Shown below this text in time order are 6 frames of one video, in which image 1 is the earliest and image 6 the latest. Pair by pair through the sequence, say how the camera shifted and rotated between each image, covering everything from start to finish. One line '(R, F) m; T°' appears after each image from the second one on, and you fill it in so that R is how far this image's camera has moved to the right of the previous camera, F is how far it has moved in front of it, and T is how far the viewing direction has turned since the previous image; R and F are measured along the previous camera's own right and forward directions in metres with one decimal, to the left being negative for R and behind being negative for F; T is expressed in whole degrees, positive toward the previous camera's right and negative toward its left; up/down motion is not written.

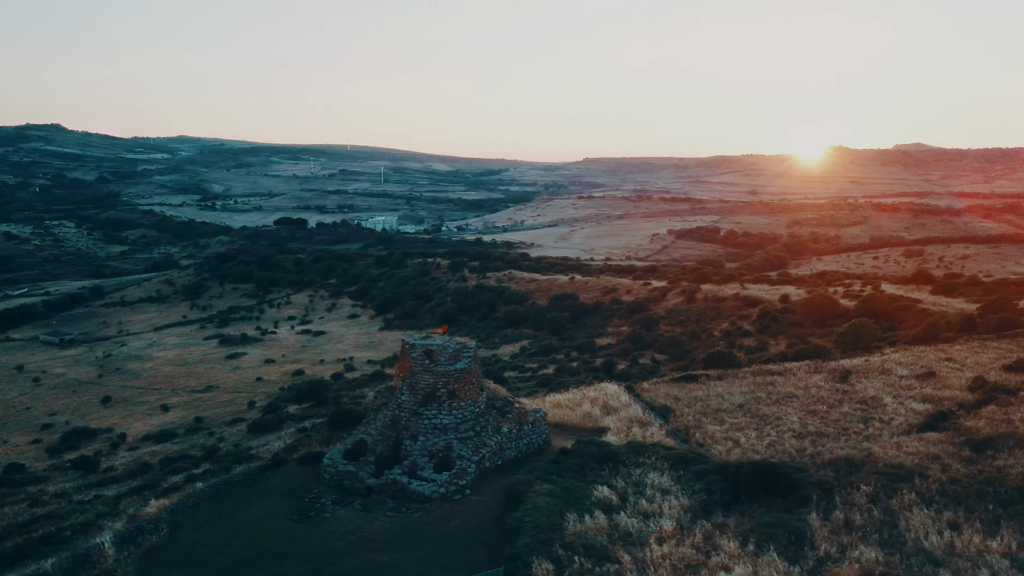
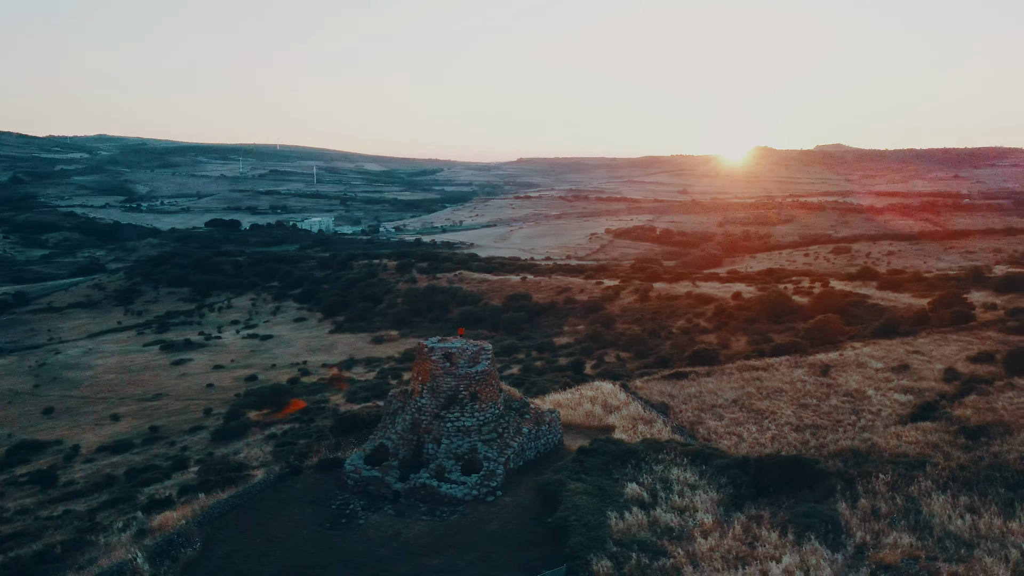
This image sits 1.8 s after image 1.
(-1.6, -0.1) m; +5°
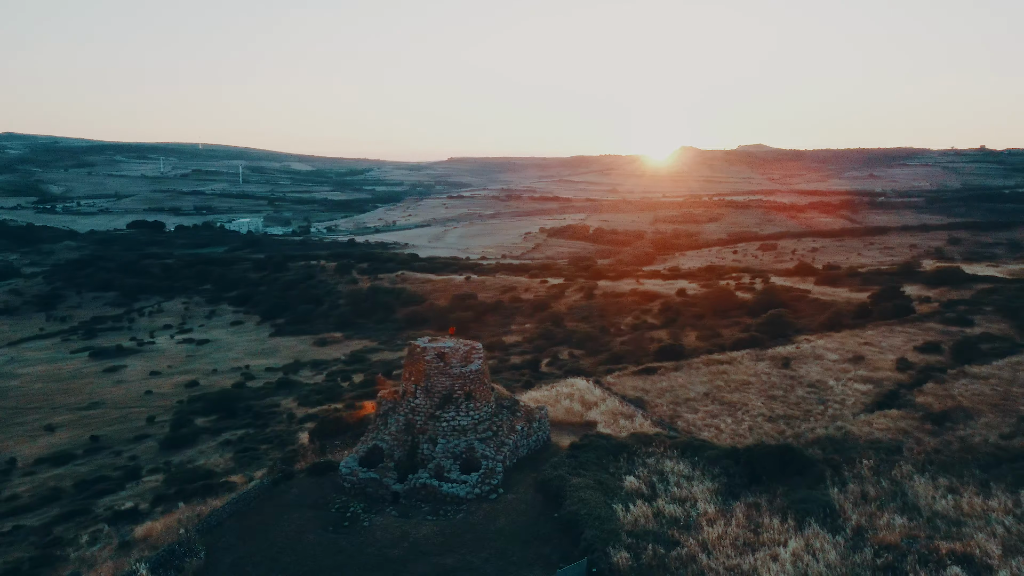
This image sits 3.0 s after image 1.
(-1.1, -0.1) m; +5°
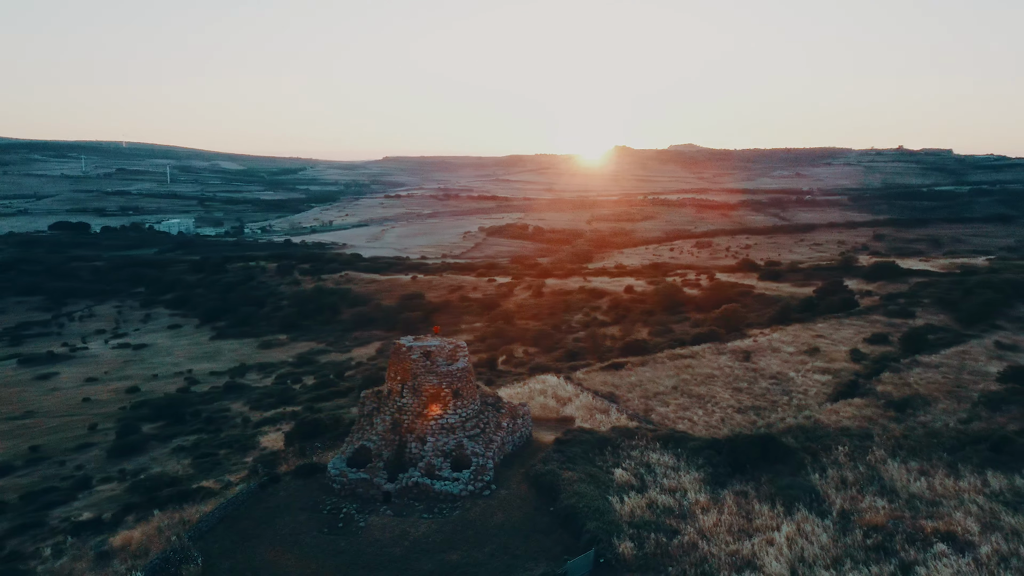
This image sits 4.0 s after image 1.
(-0.9, -0.1) m; +5°
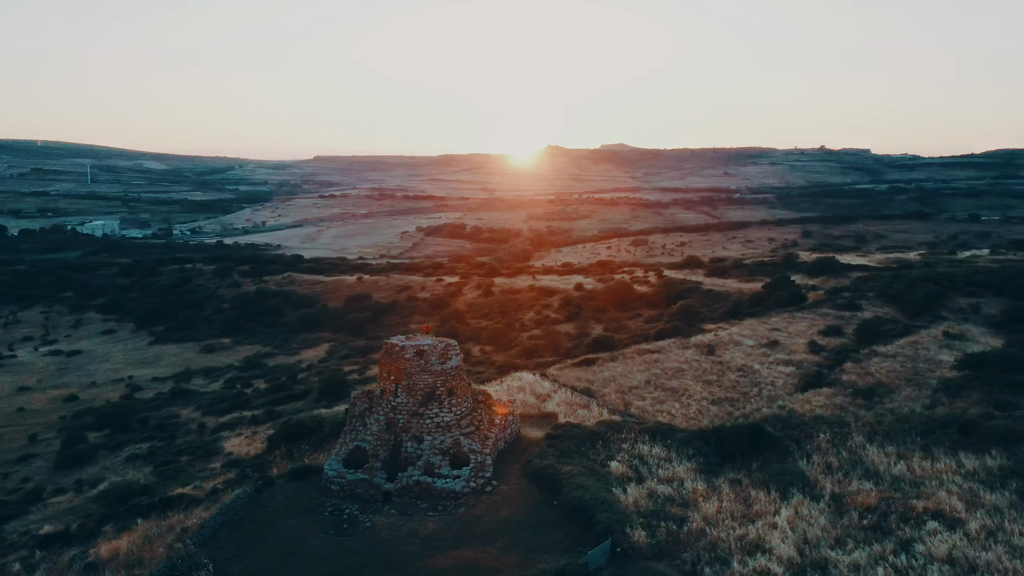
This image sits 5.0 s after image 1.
(-1.1, -0.1) m; +5°
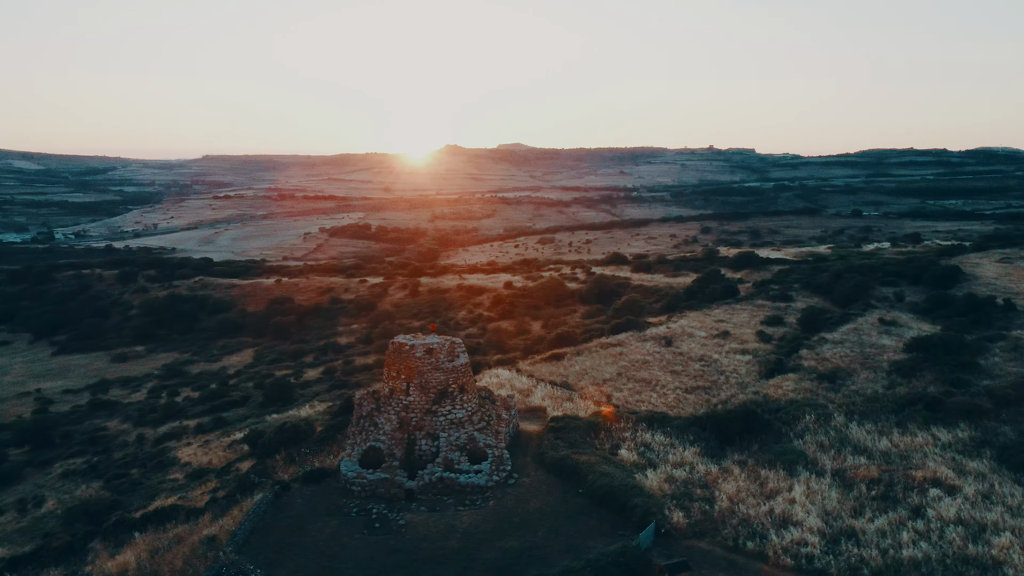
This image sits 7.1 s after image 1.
(-2.0, -0.2) m; +7°
